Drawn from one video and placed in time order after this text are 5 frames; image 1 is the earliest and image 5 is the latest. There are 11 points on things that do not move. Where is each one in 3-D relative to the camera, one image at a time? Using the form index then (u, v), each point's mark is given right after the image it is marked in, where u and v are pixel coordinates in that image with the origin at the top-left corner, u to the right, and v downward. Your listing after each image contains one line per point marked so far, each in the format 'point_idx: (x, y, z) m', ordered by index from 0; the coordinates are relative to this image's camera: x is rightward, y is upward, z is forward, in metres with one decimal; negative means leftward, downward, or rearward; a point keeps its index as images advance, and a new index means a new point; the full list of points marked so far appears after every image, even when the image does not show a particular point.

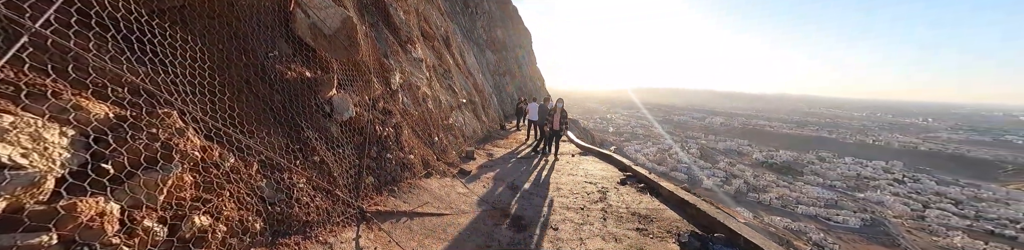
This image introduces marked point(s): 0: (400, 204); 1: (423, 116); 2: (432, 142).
0: (-1.6, -1.1, +3.7) m
1: (-2.2, +0.2, +6.3) m
2: (-1.9, -0.4, +6.2) m
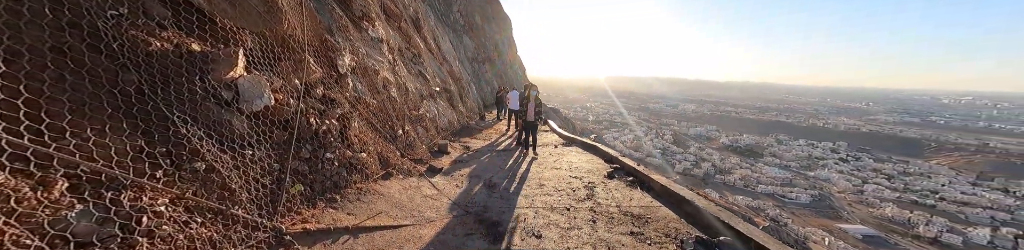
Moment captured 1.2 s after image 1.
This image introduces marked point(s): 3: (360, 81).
0: (-1.9, -1.0, +2.9) m
1: (-2.7, +0.4, +5.3) m
2: (-2.4, -0.2, +5.3) m
3: (-2.9, +0.8, +4.9) m
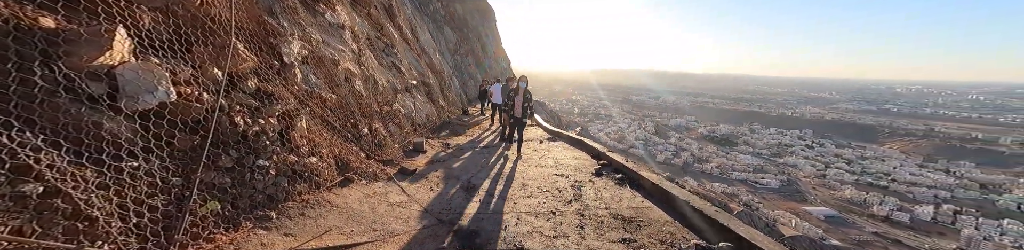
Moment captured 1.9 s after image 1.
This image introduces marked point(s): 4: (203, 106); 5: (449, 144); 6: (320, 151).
0: (-2.2, -1.0, +2.3) m
1: (-3.1, +0.4, +4.7) m
2: (-2.8, -0.2, +4.7) m
3: (-3.3, +0.9, +4.2) m
4: (-2.9, +0.2, +2.4) m
5: (-2.0, -0.6, +8.3) m
6: (-2.6, -0.4, +3.5) m
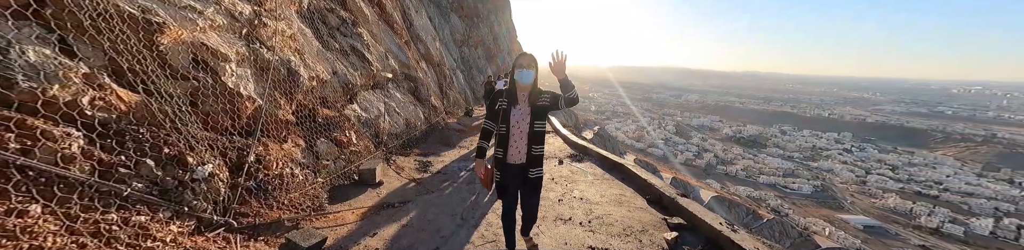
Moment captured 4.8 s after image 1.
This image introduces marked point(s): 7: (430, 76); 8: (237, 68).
0: (-2.4, -1.4, -0.2) m
1: (-3.1, +0.1, +2.2) m
2: (-2.8, -0.5, +2.2) m
3: (-3.3, +0.6, +1.8) m
4: (-3.0, -0.1, -0.1) m
5: (-1.9, -0.9, +5.7) m
6: (-2.8, -0.7, +1.1) m
7: (-3.3, +2.0, +10.2) m
8: (-3.3, +0.7, +3.1) m
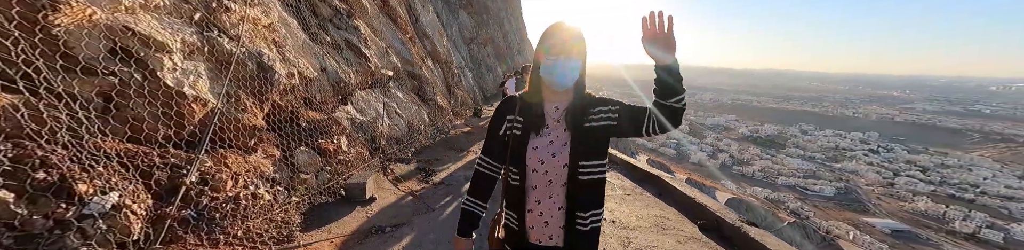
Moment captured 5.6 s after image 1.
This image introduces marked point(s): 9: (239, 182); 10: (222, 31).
0: (-2.3, -1.5, -0.8) m
1: (-3.0, +0.1, +1.6) m
2: (-2.7, -0.6, +1.6) m
3: (-3.2, +0.5, +1.1) m
4: (-3.0, -0.2, -0.7) m
5: (-1.6, -1.0, +5.0) m
6: (-2.7, -0.8, +0.4) m
7: (-2.9, +2.0, +9.6) m
8: (-3.1, +0.6, +2.4) m
9: (-2.7, -0.6, +2.5) m
10: (-3.2, +1.0, +2.9) m
